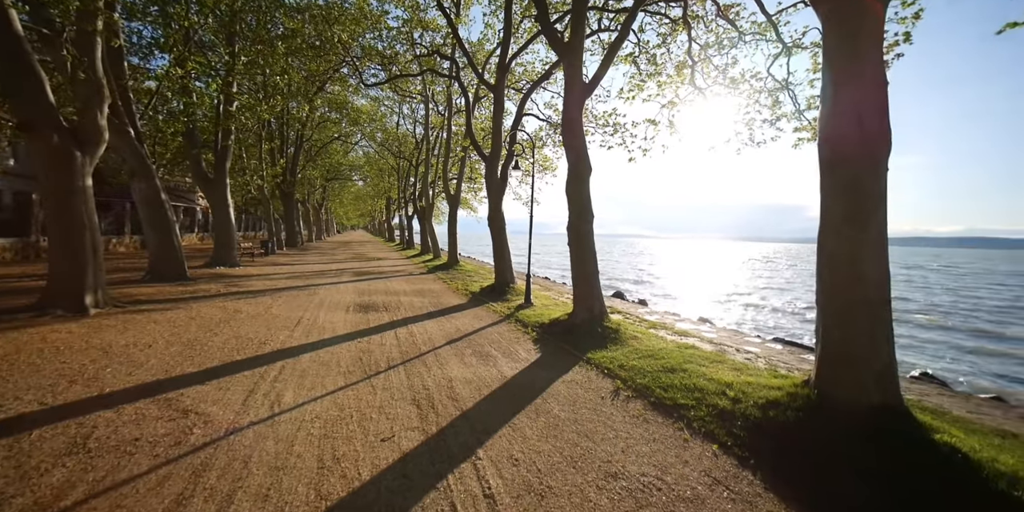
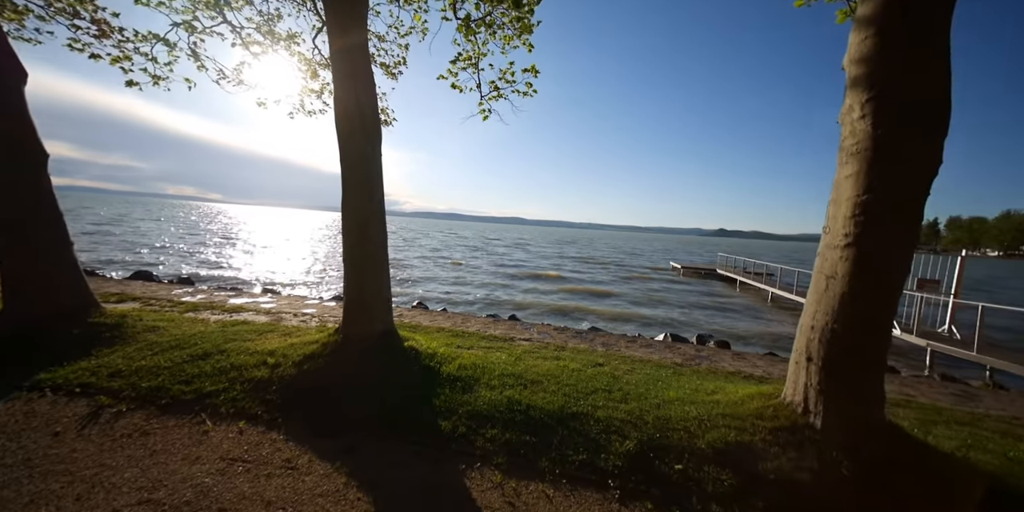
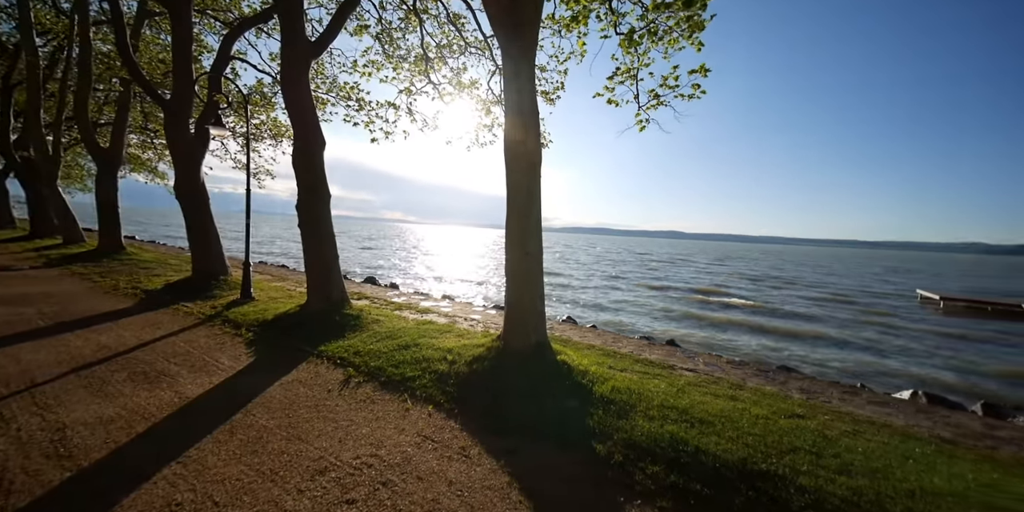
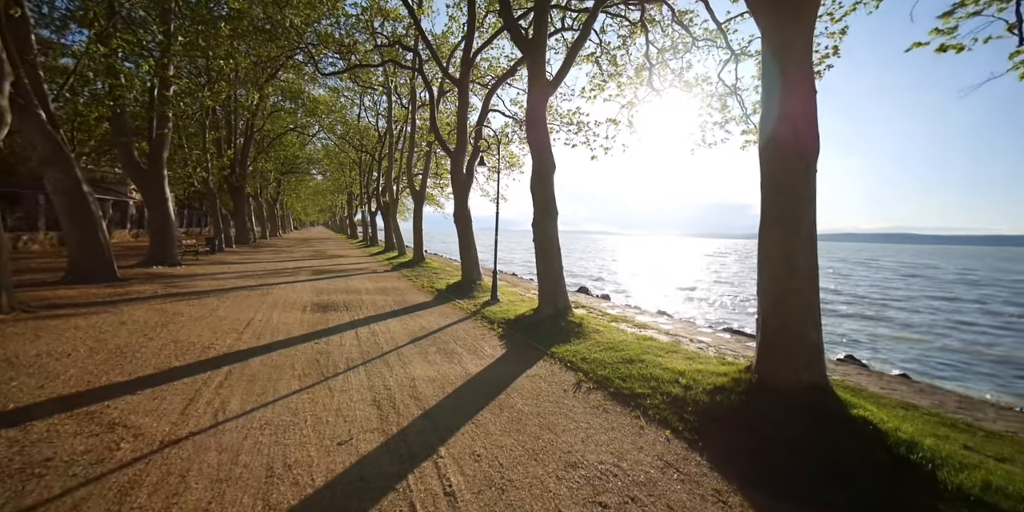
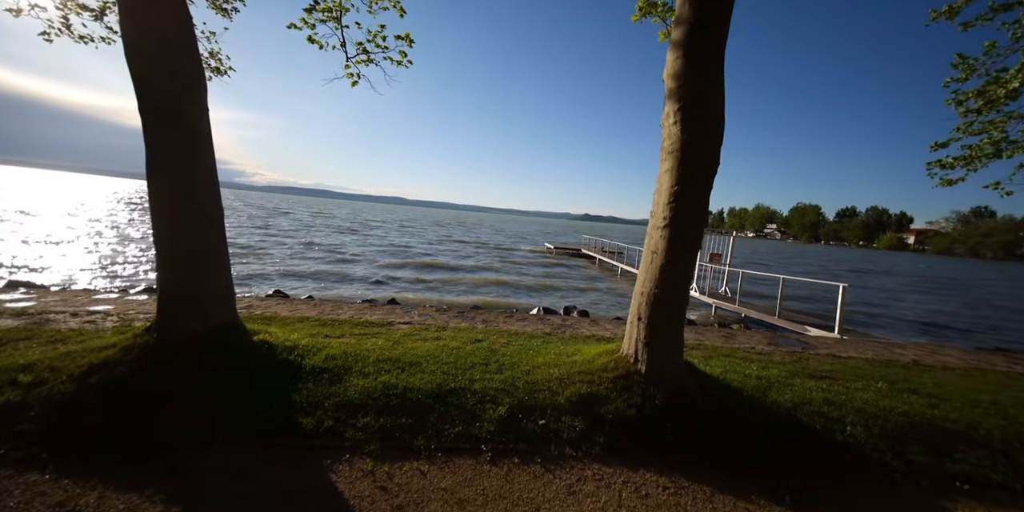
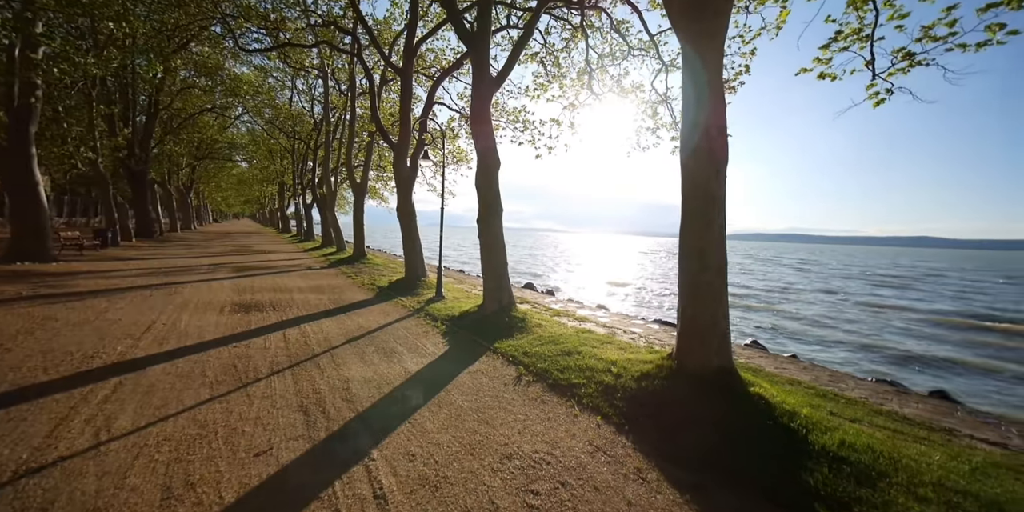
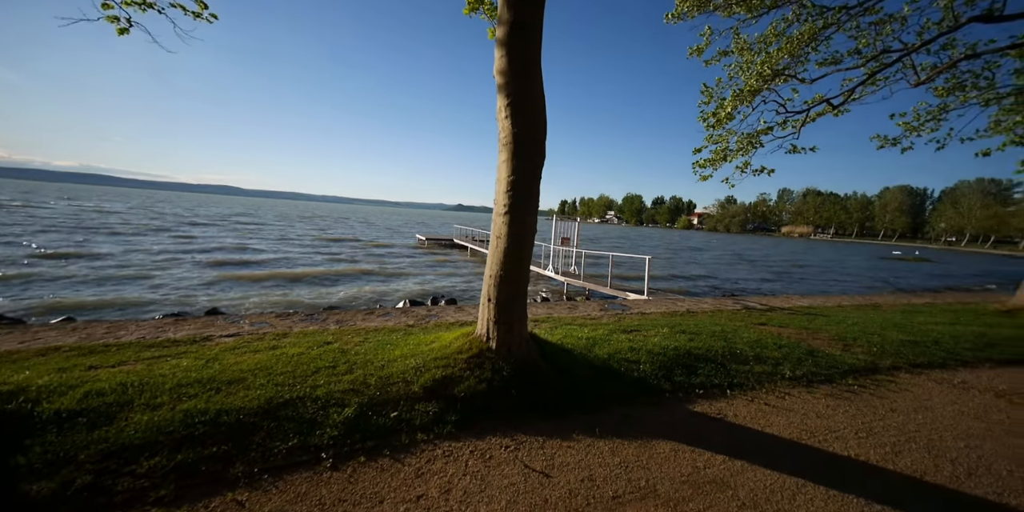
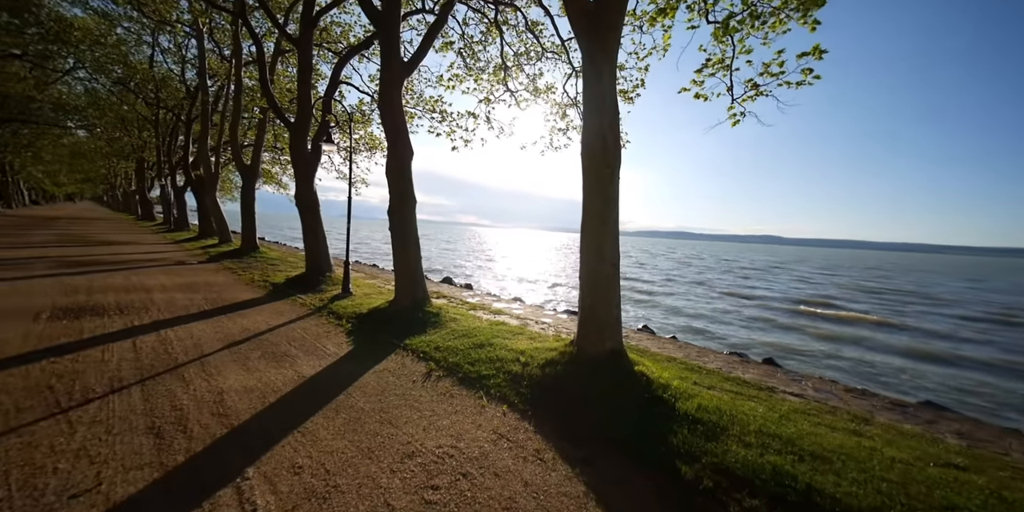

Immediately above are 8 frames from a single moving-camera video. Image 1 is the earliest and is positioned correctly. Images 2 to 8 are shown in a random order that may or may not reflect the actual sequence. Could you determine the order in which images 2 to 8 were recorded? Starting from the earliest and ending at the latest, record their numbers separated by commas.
4, 6, 8, 3, 2, 5, 7
